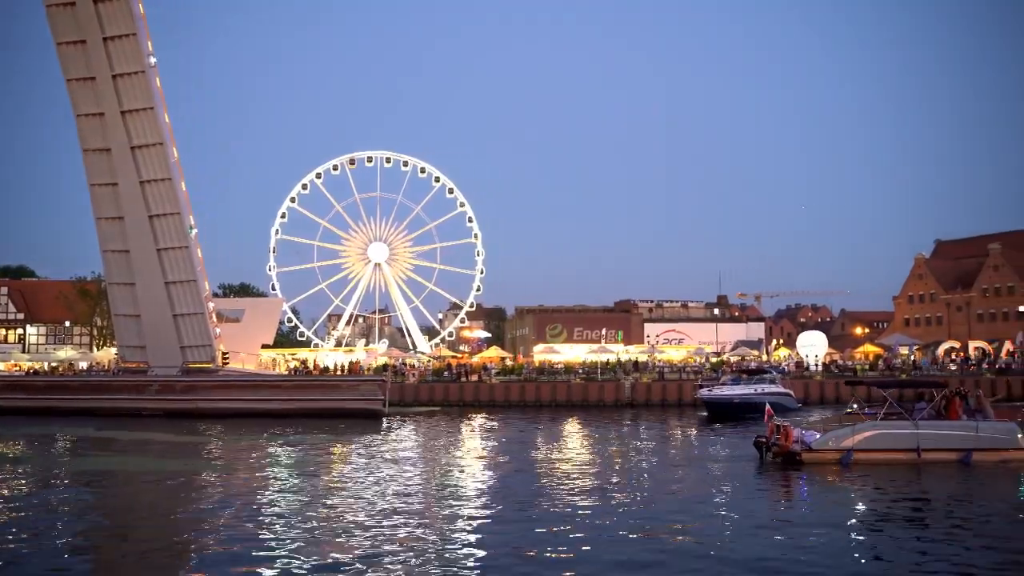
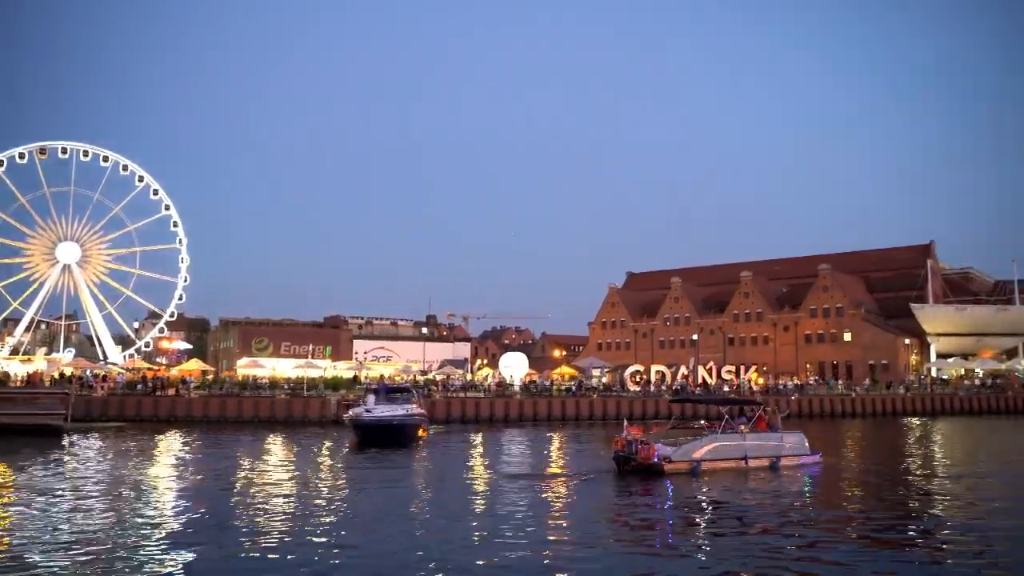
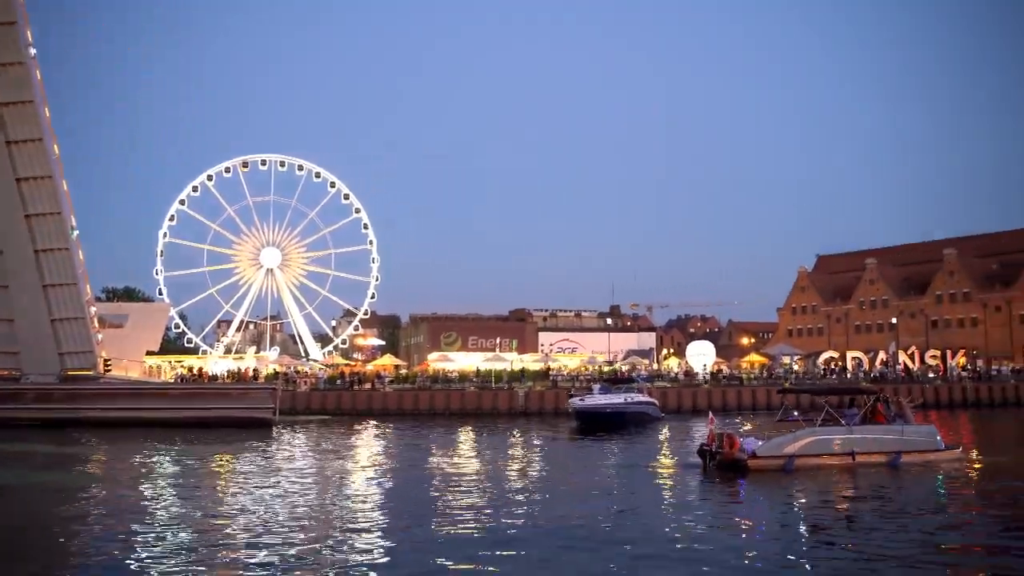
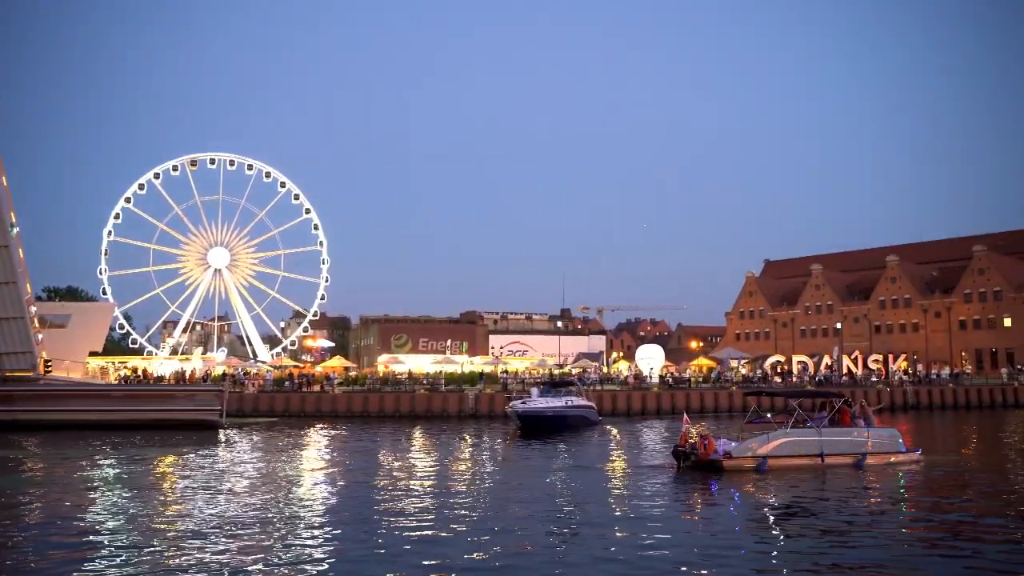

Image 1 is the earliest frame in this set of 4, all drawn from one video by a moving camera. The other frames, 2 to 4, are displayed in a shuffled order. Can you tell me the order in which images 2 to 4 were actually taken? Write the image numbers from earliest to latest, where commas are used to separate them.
3, 4, 2
